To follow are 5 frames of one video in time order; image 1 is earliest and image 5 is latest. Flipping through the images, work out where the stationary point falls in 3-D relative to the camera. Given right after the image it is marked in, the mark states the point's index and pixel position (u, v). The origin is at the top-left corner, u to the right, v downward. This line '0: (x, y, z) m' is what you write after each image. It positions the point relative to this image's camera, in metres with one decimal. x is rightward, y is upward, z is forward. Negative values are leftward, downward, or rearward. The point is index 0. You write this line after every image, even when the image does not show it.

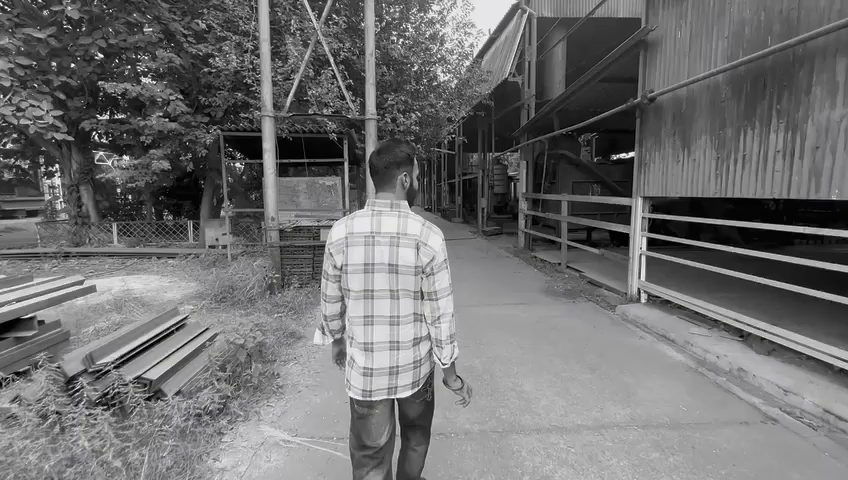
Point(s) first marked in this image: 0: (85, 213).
0: (-8.9, +0.7, +10.2) m
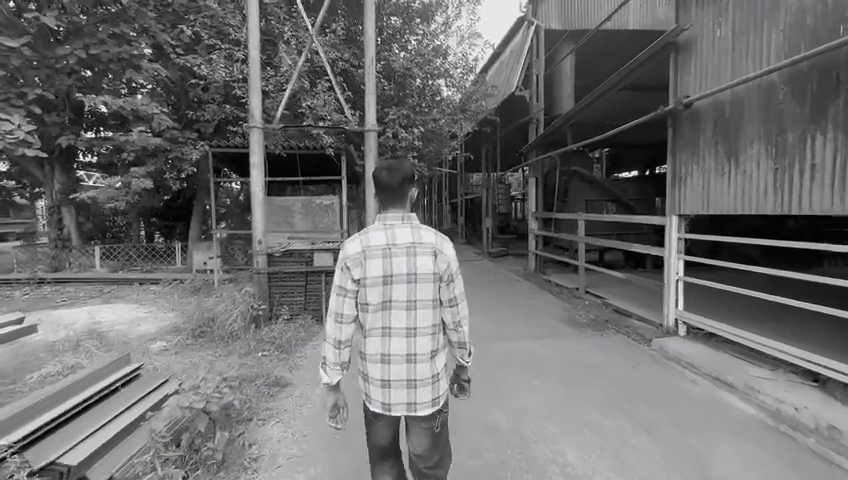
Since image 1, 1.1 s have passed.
0: (-8.8, +0.1, +9.6) m
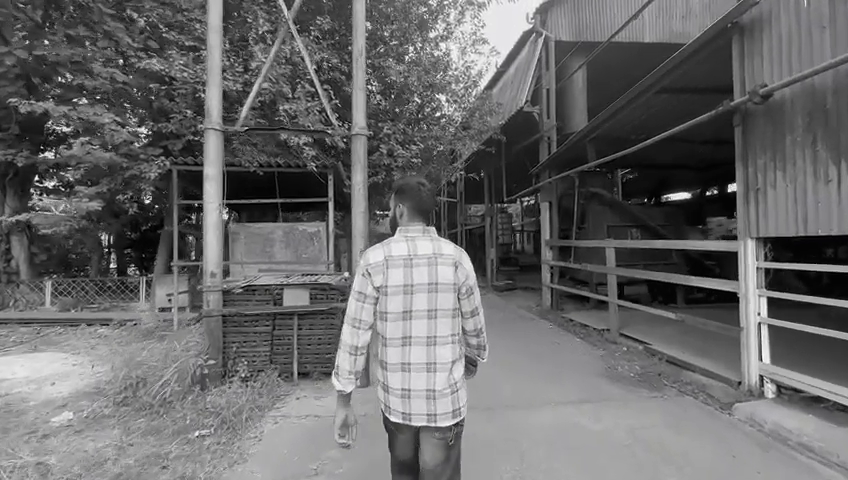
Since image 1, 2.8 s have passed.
0: (-8.9, -0.6, +8.4) m
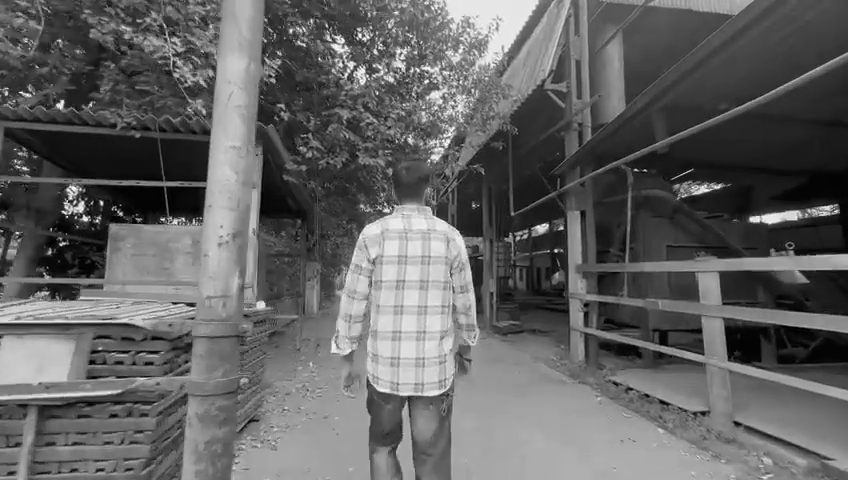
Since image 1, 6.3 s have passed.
0: (-9.2, -0.7, +5.7) m
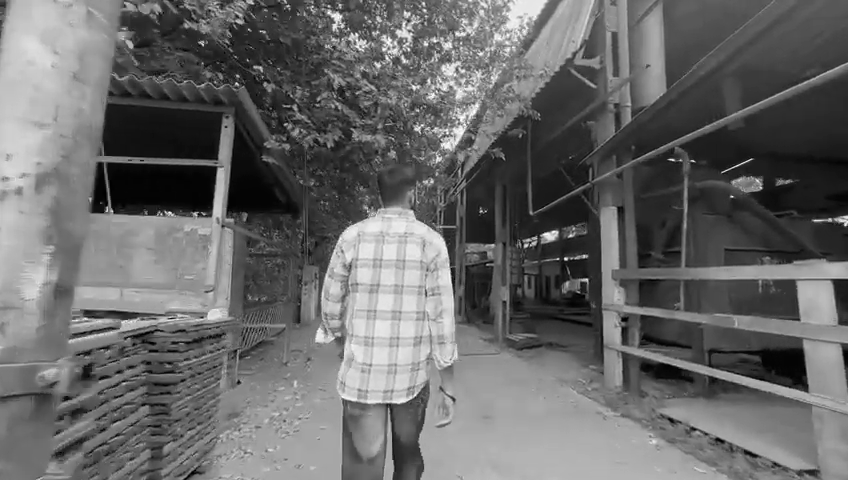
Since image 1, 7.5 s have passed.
0: (-9.1, -0.5, +5.0) m
